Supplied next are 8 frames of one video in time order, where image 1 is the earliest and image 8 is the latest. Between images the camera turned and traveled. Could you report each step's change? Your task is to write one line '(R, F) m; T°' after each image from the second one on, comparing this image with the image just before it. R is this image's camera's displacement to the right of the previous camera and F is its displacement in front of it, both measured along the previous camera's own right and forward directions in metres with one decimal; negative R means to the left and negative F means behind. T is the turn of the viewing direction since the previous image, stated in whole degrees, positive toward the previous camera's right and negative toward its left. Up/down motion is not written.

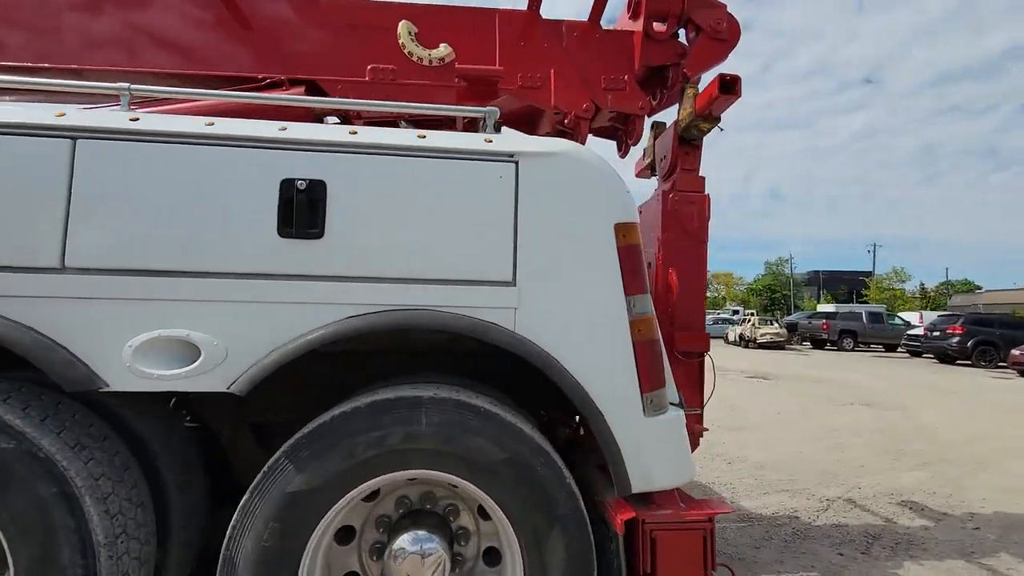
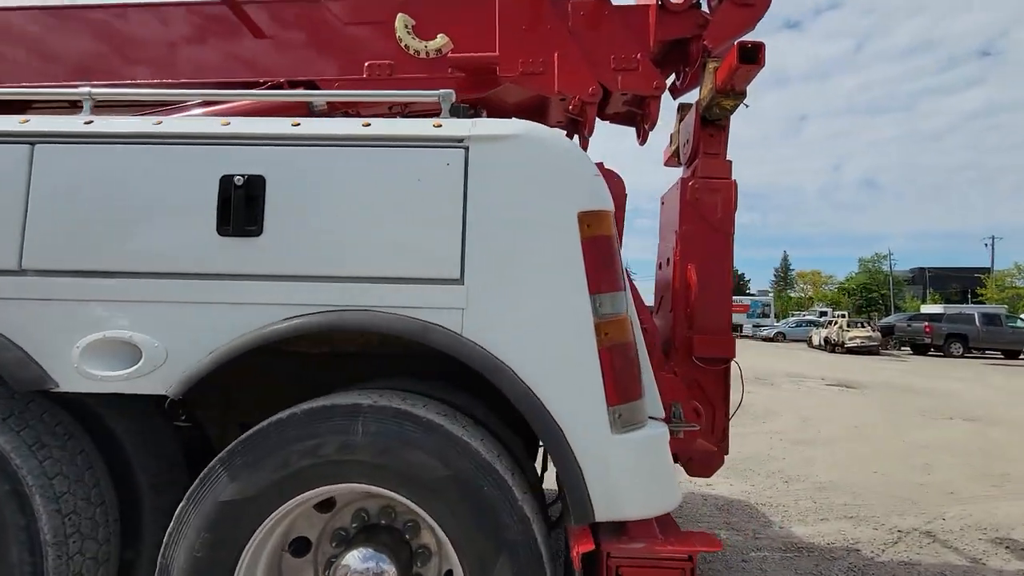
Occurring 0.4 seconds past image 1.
(+0.4, +0.2) m; -8°
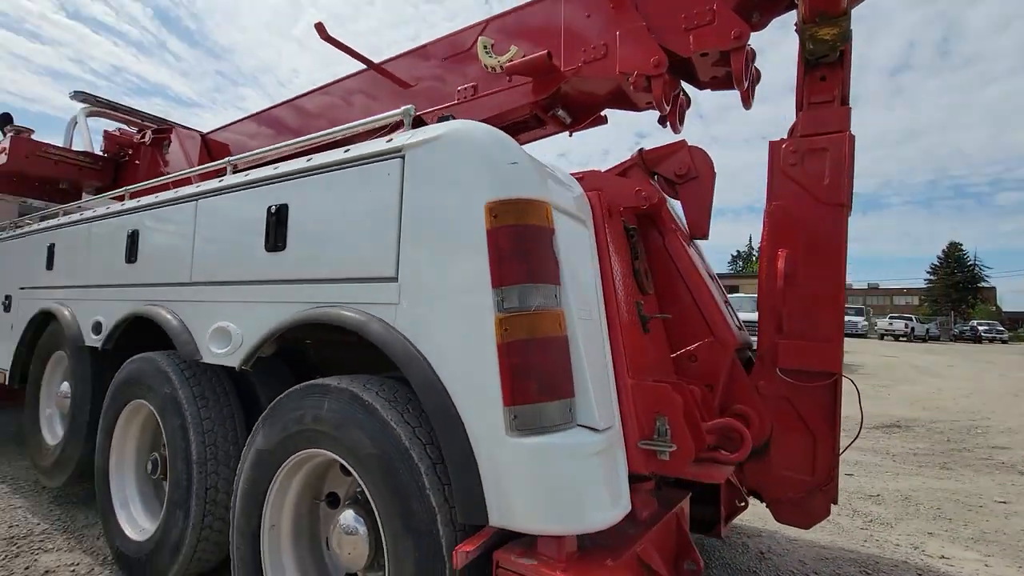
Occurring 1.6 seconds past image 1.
(+1.2, +0.3) m; -31°
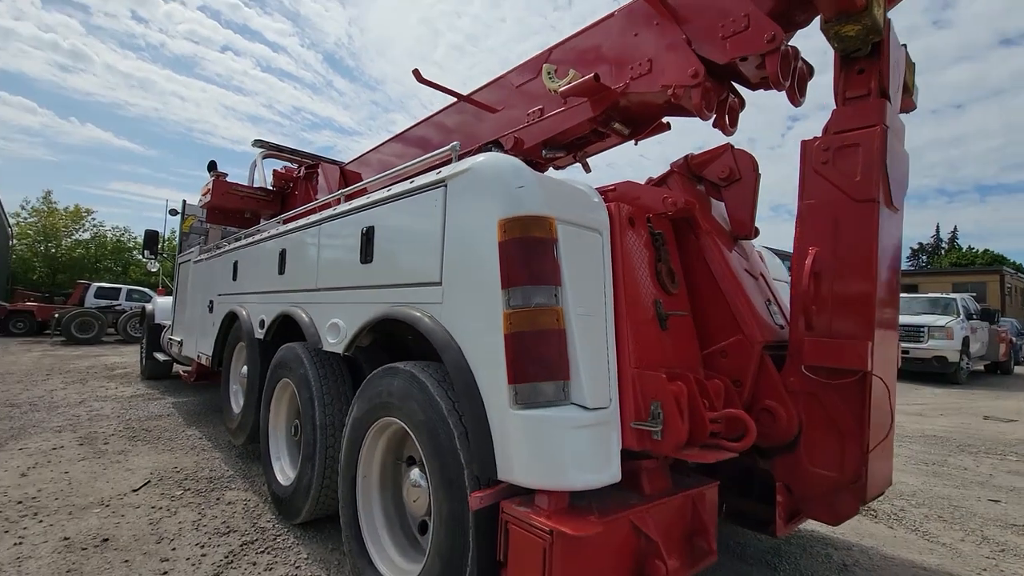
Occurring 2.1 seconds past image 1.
(+0.5, -0.3) m; -15°
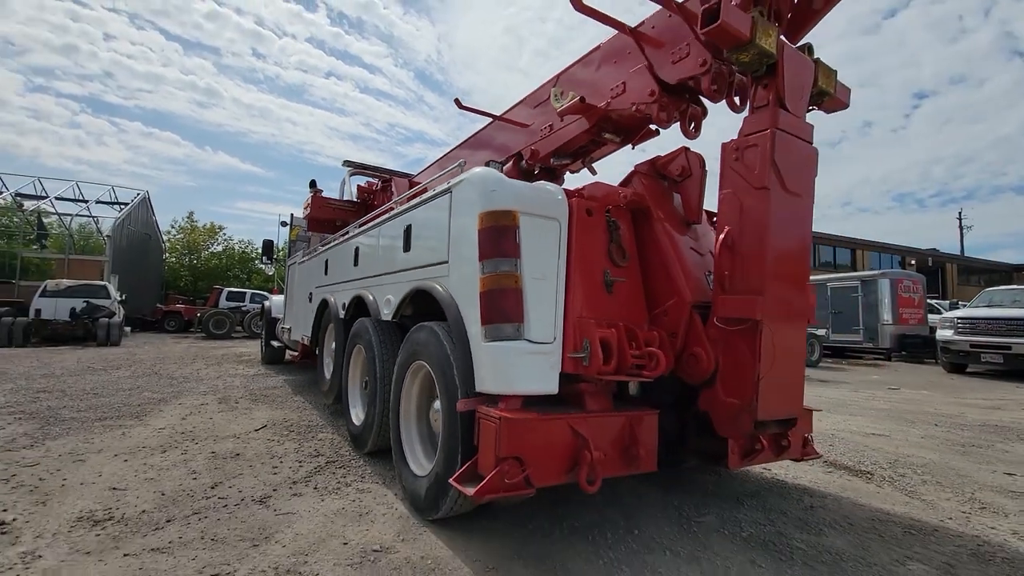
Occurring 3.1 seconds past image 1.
(+0.7, -0.8) m; -10°
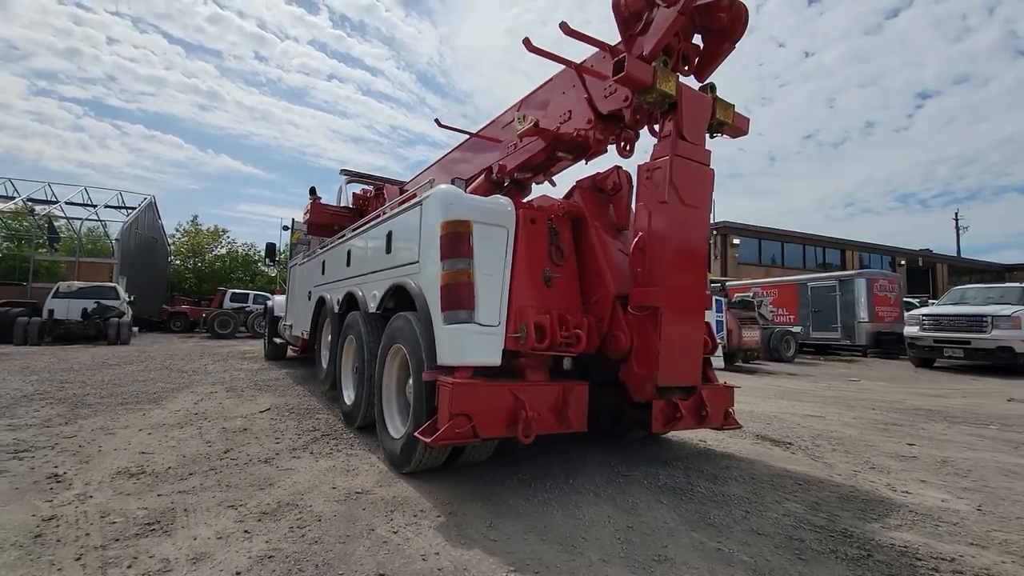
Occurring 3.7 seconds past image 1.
(+0.4, -0.7) m; 0°
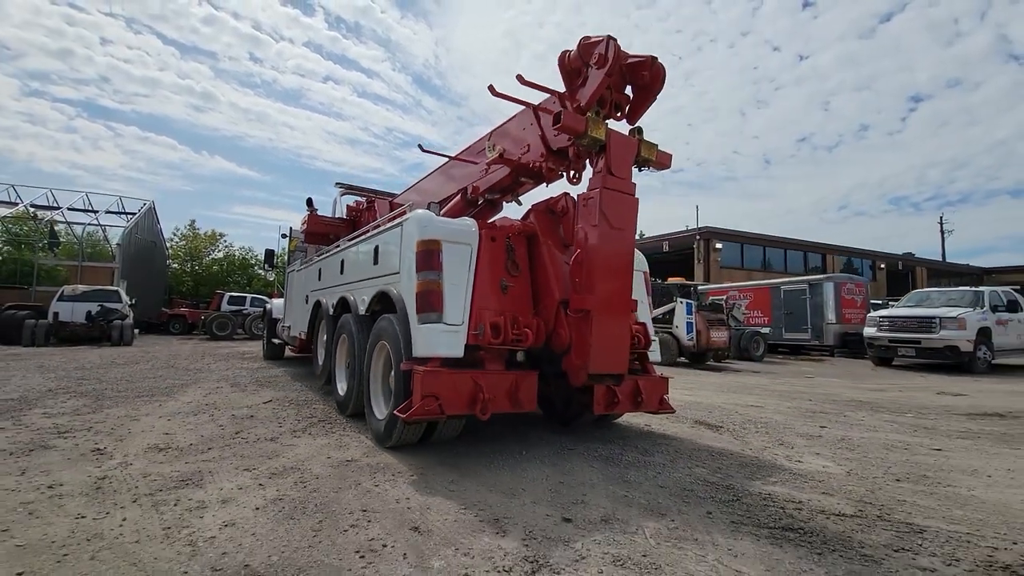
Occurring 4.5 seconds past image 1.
(+0.3, -0.9) m; 0°
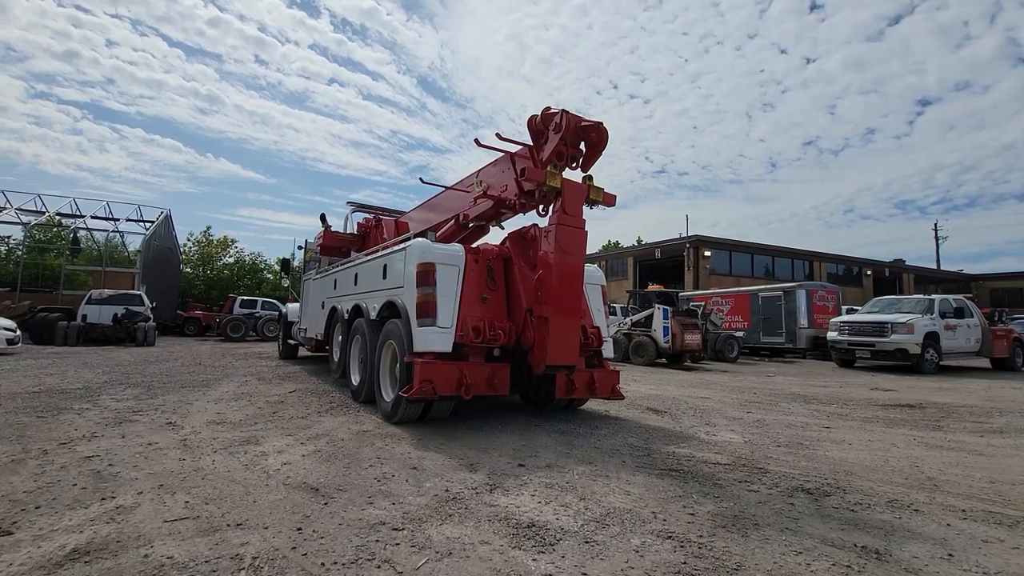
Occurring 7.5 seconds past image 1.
(+0.3, -1.4) m; 0°
